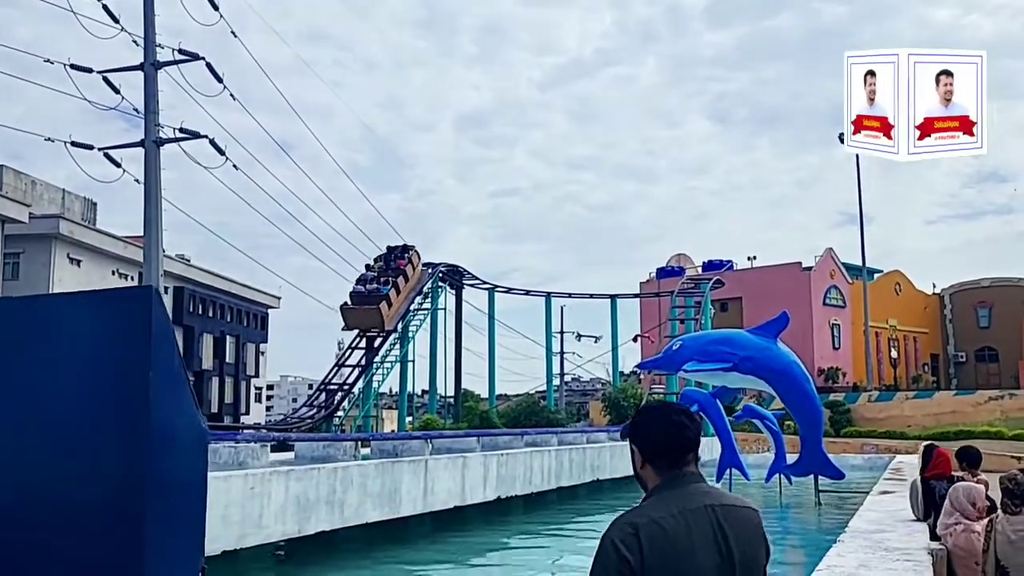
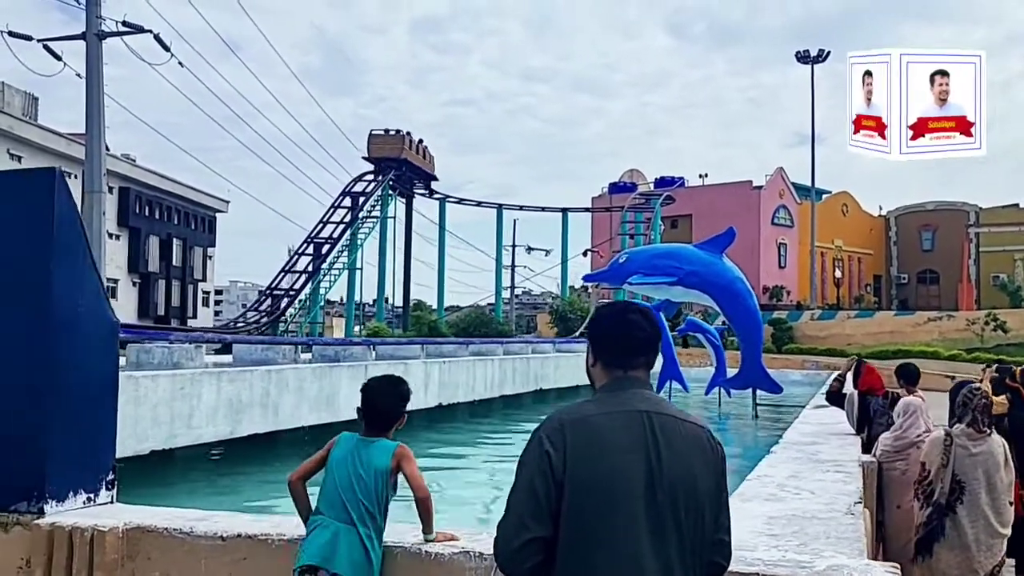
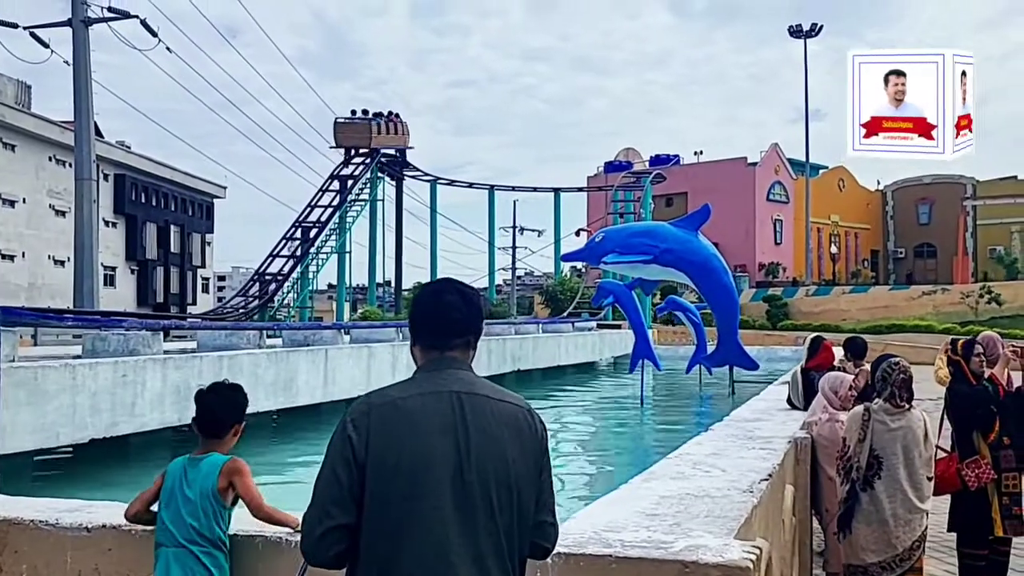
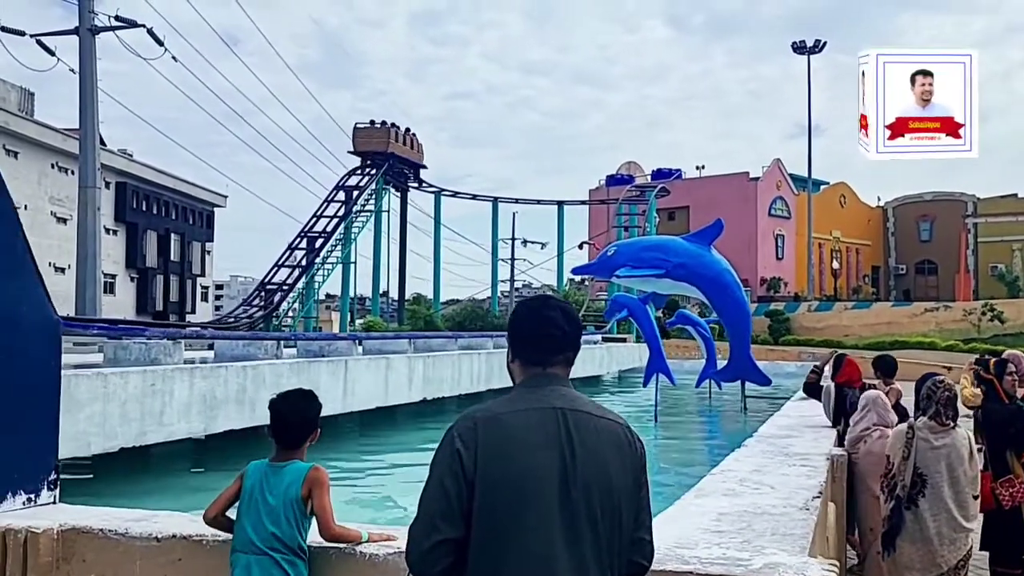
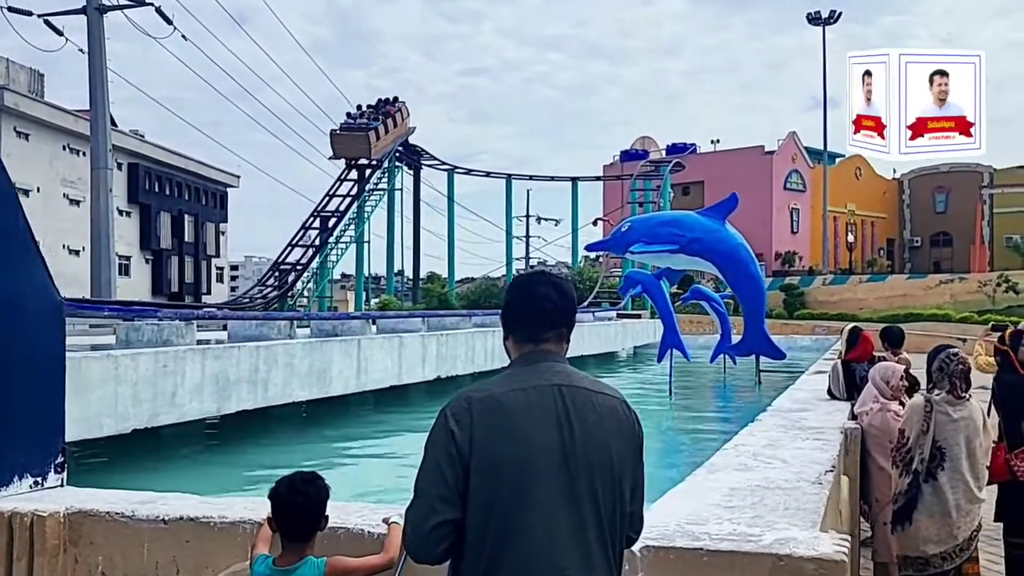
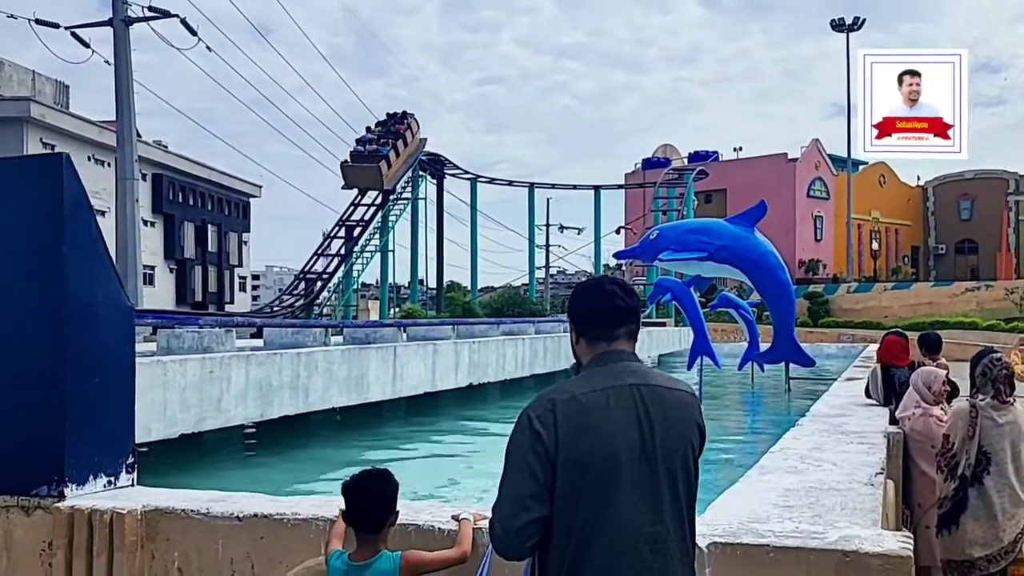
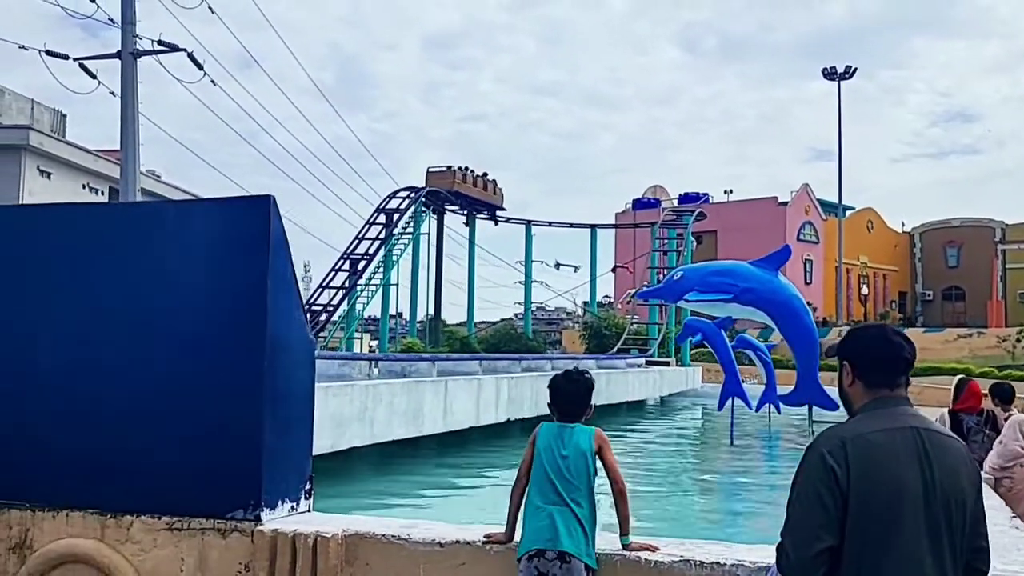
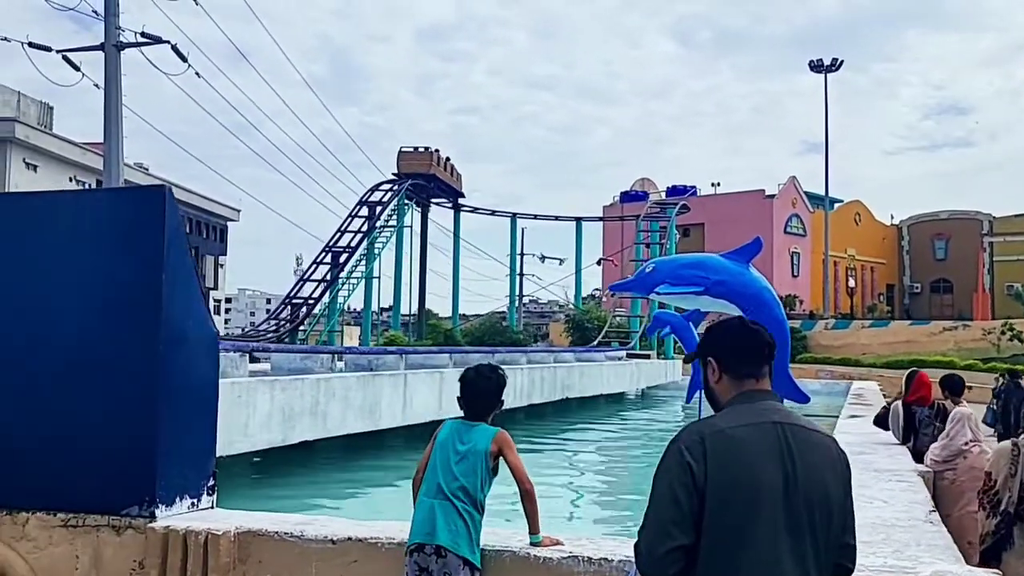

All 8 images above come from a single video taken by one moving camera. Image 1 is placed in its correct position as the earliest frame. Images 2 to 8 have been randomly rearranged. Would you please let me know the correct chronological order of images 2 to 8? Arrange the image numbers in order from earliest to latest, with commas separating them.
6, 5, 3, 4, 2, 8, 7
